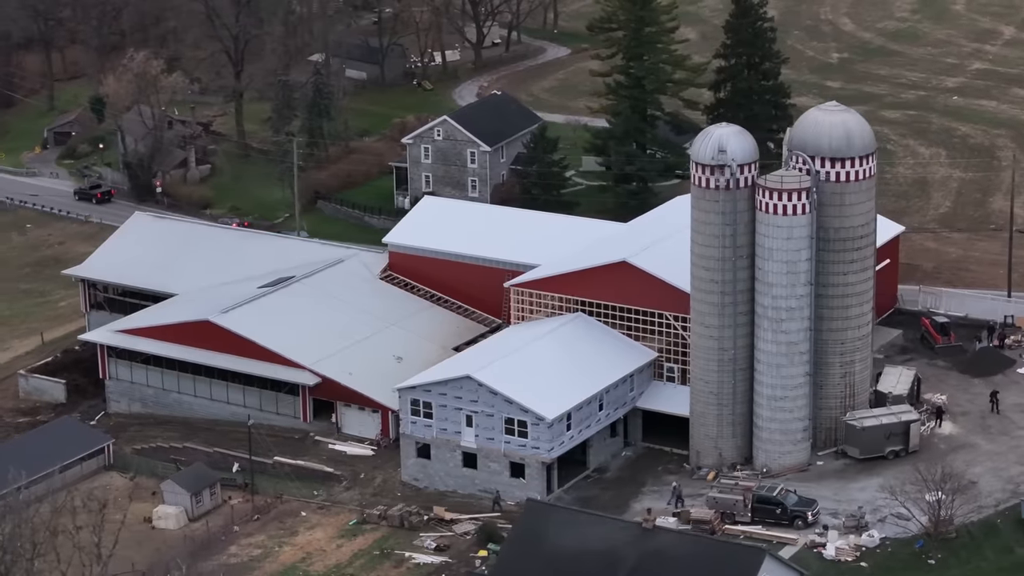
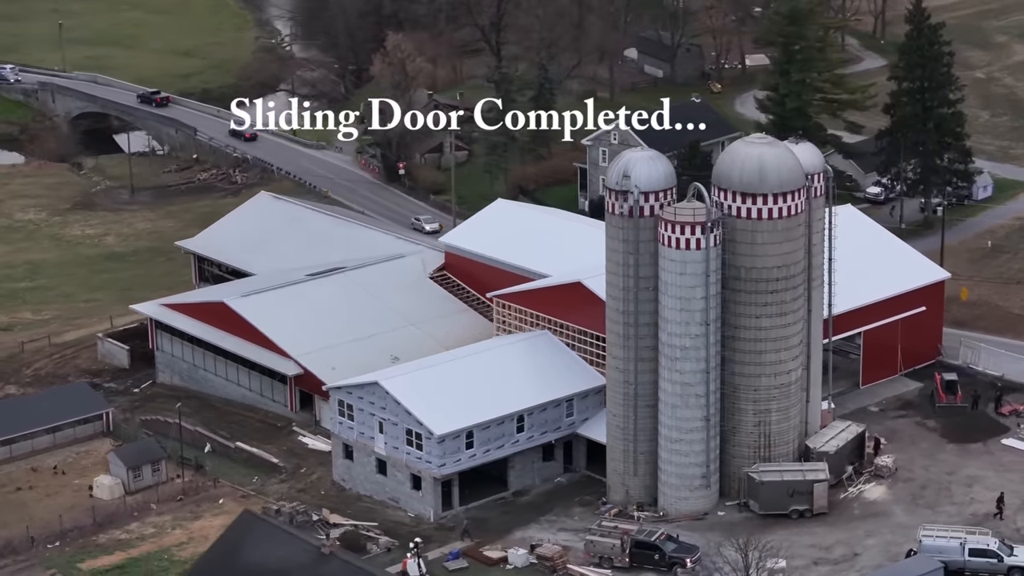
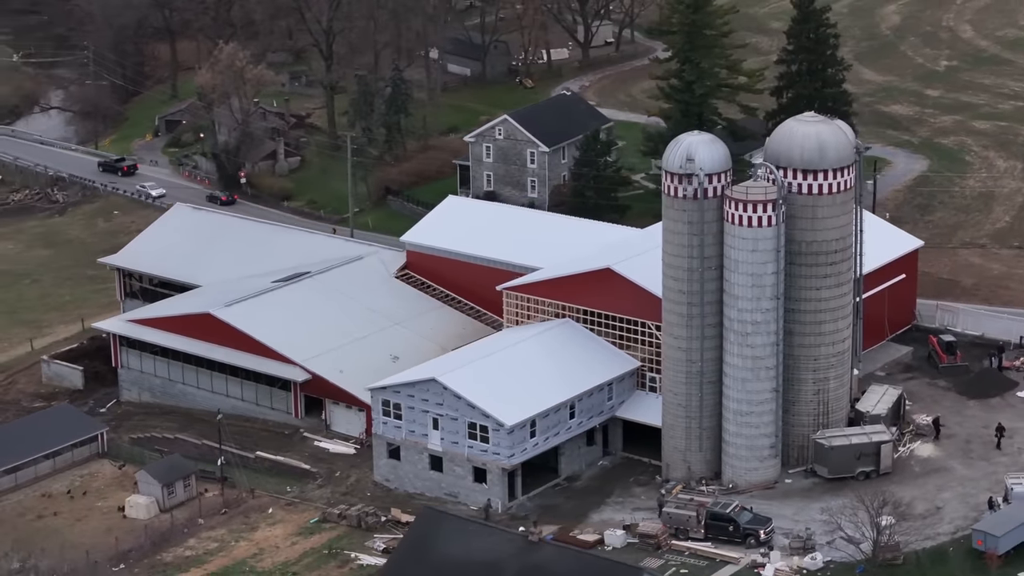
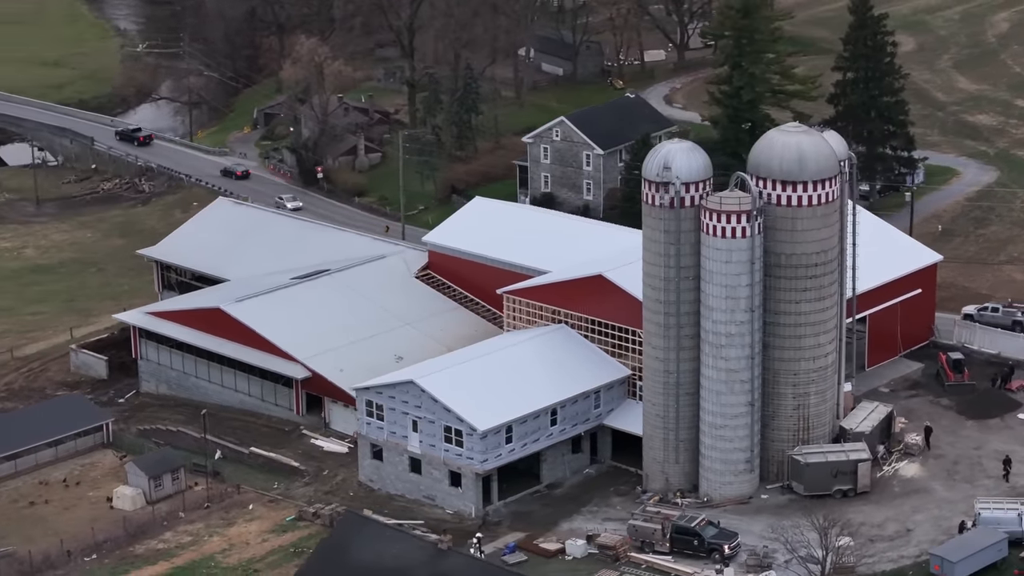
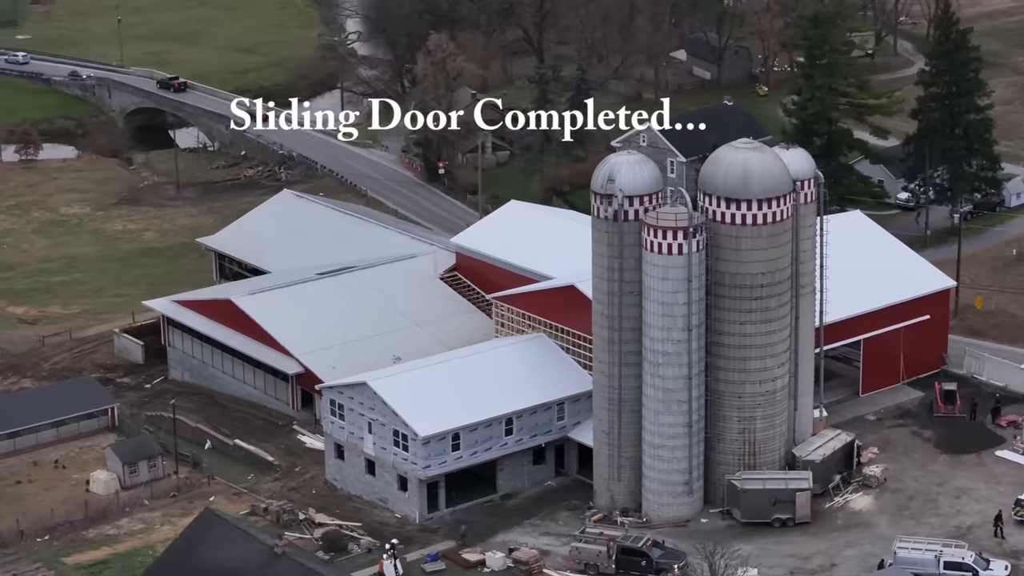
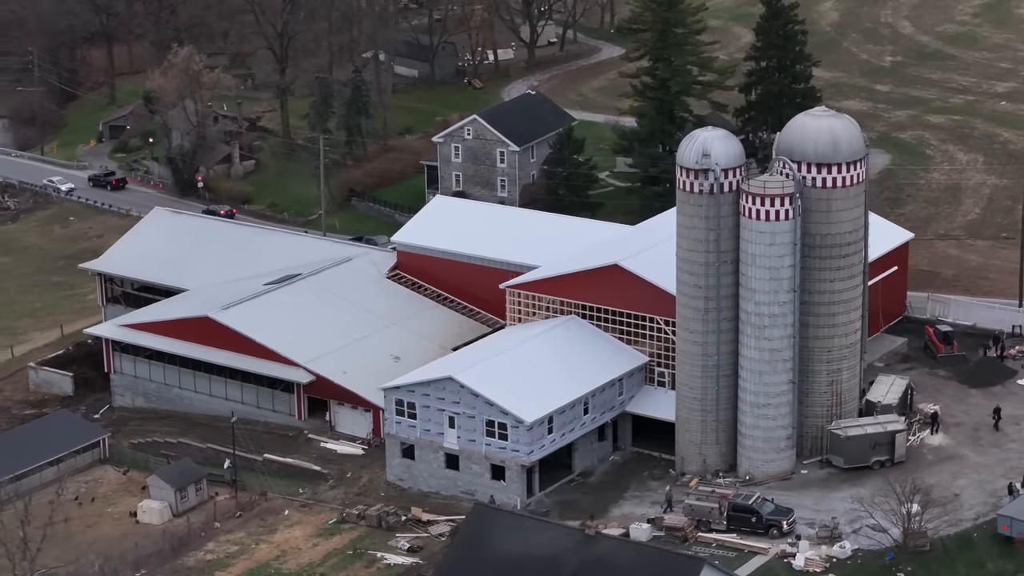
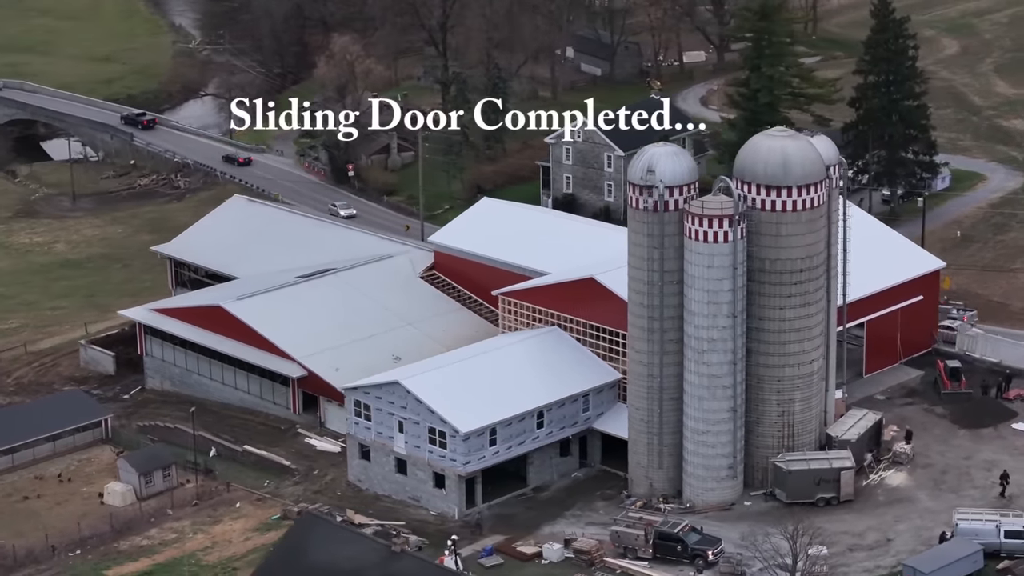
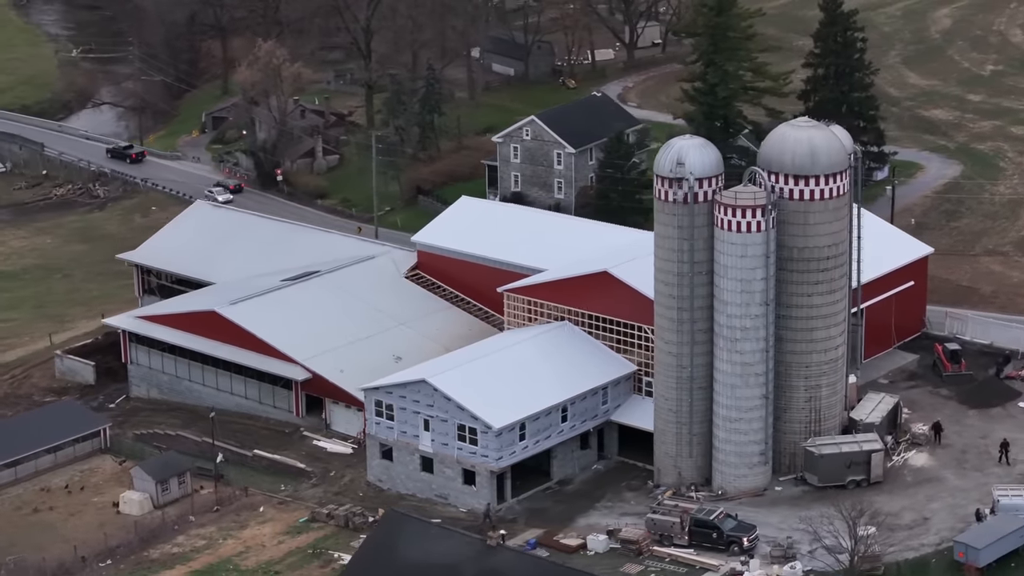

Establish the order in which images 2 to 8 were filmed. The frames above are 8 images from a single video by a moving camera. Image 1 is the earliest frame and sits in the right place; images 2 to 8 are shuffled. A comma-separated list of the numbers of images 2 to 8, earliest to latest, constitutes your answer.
6, 3, 8, 4, 7, 2, 5
